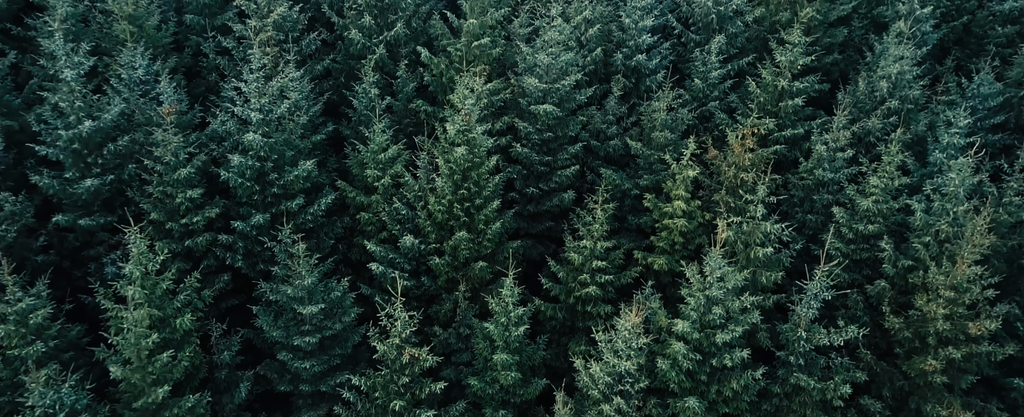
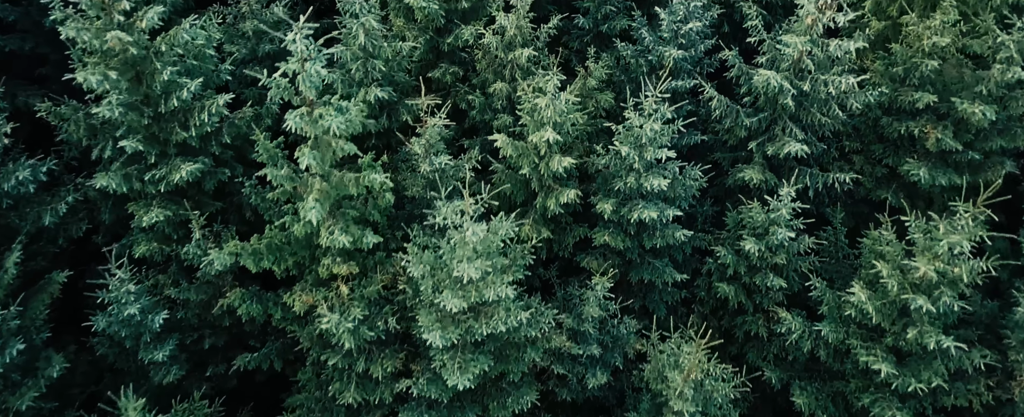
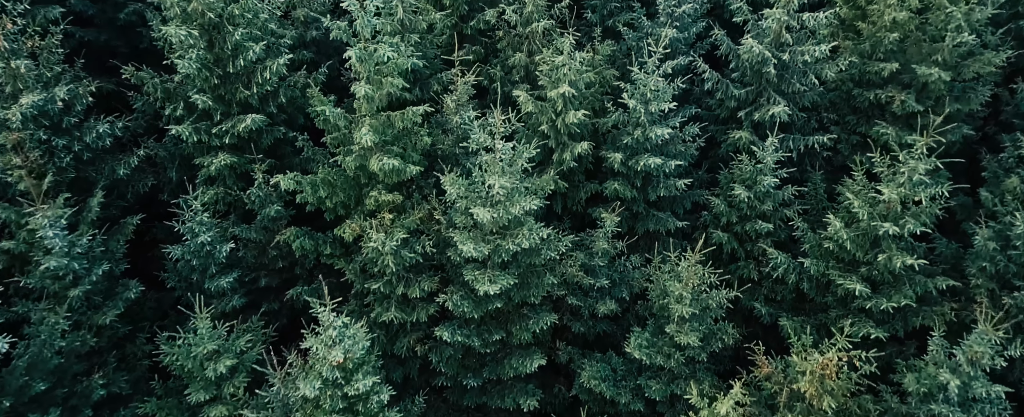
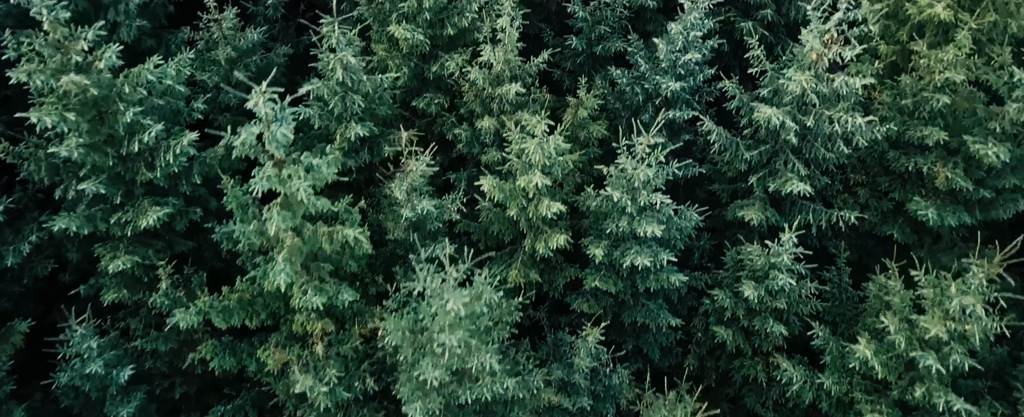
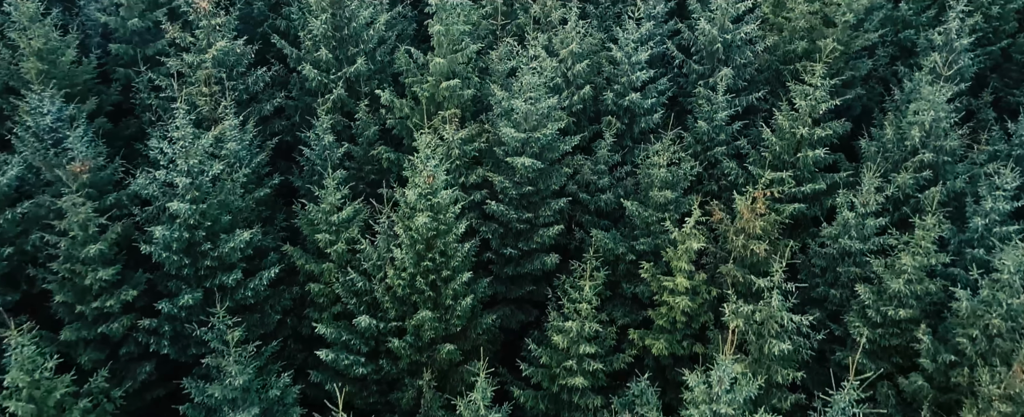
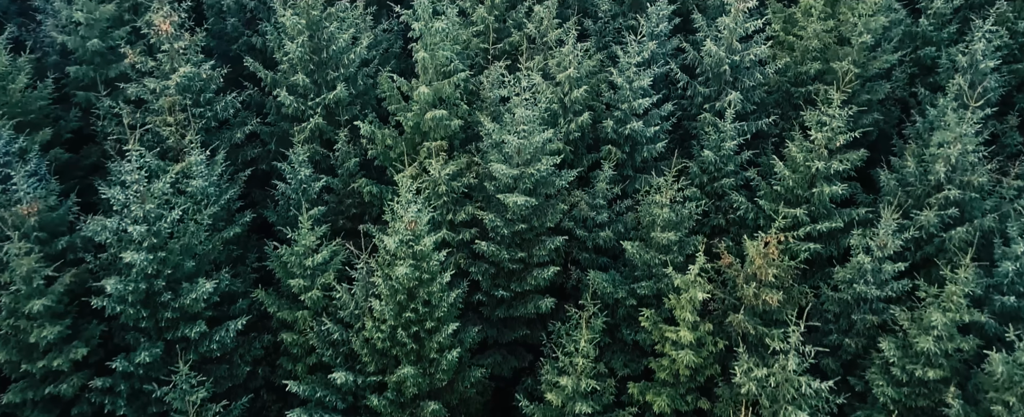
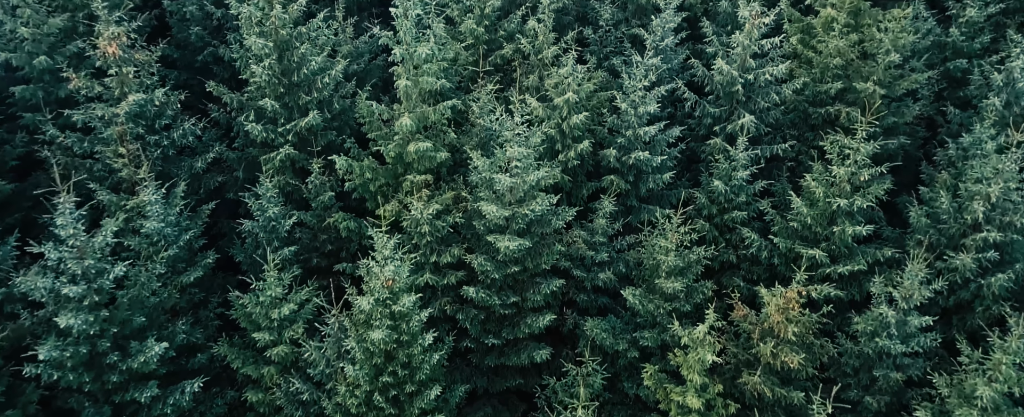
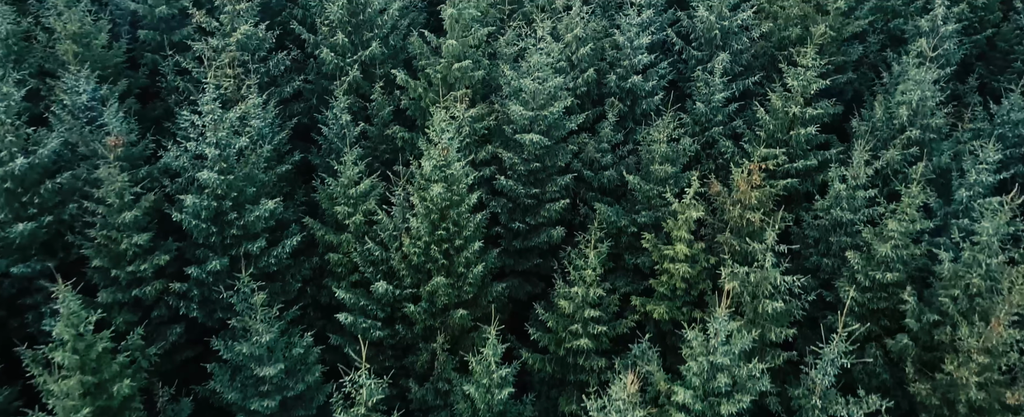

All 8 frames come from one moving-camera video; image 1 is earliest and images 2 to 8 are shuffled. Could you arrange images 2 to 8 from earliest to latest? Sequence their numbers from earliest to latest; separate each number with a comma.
8, 5, 6, 7, 3, 2, 4
